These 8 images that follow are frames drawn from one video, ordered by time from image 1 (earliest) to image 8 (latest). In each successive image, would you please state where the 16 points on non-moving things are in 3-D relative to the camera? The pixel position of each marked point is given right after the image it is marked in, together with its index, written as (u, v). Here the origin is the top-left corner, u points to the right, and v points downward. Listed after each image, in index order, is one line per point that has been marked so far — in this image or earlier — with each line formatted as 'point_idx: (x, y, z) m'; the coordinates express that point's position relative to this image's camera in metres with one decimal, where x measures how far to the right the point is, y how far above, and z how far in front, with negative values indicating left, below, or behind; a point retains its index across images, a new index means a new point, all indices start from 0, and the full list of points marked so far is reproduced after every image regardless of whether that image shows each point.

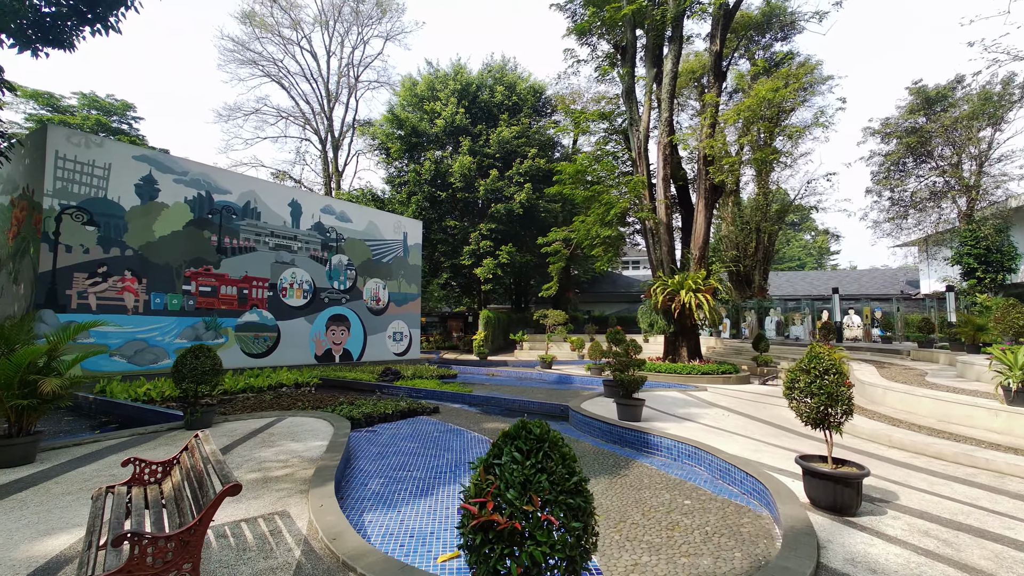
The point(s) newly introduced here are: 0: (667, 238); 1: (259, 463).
0: (+4.4, +1.4, +12.6) m
1: (-2.2, -1.5, +3.8) m
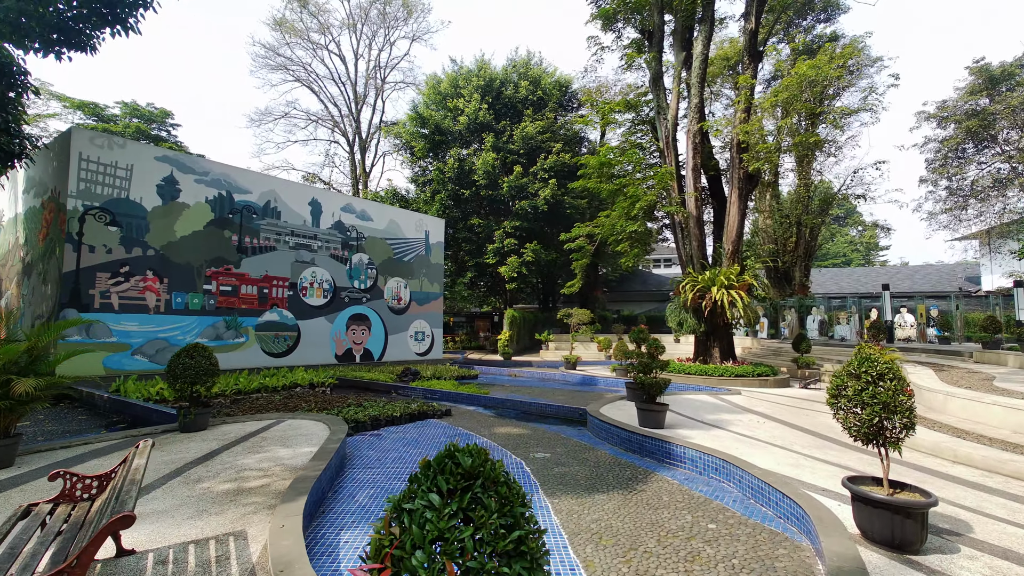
0: (+4.9, +1.5, +11.9) m
1: (-2.2, -1.5, +3.6) m
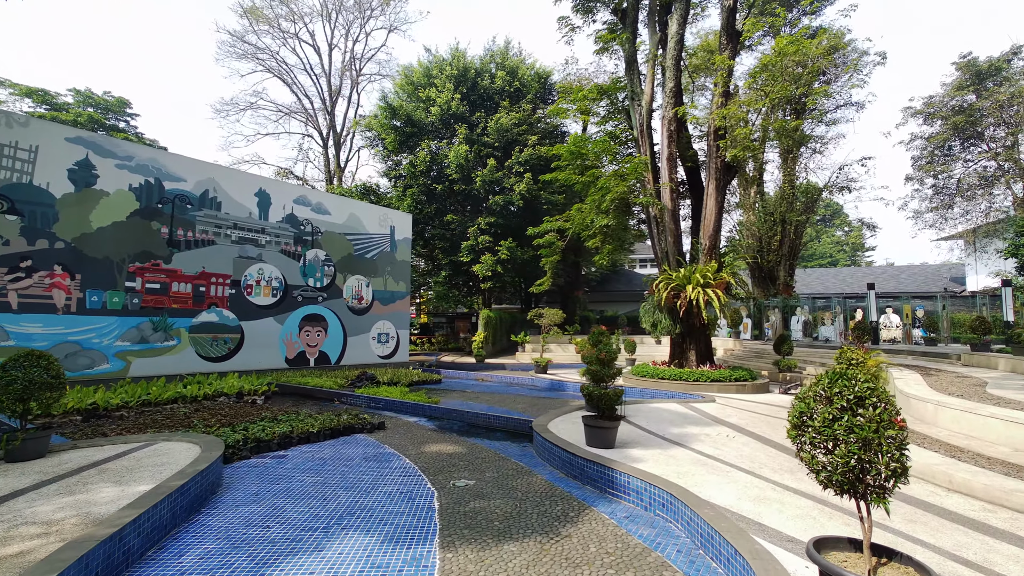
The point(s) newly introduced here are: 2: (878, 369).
0: (+4.0, +1.5, +11.1) m
1: (-3.0, -1.4, +2.7) m
2: (+1.8, -0.4, +2.2) m
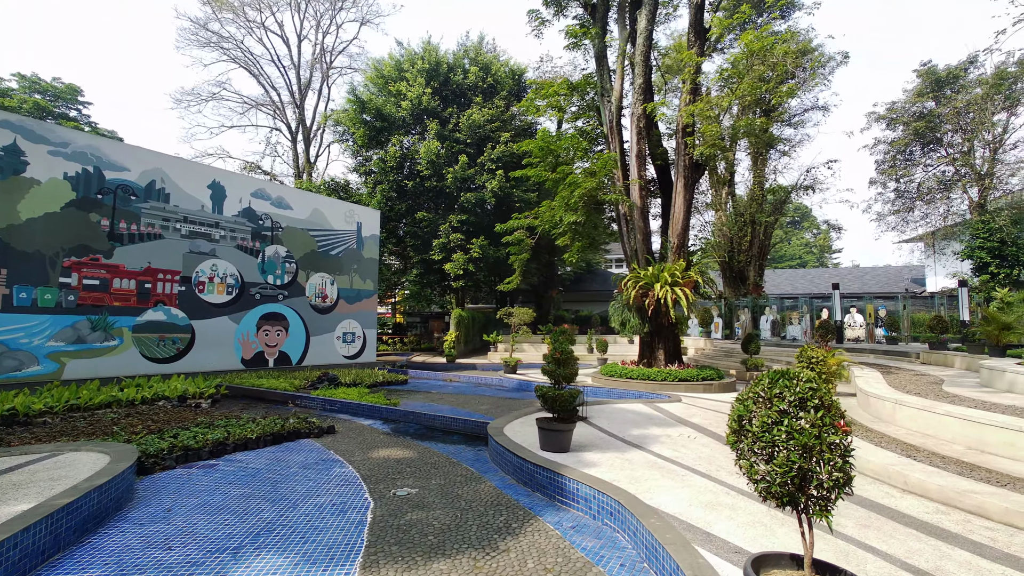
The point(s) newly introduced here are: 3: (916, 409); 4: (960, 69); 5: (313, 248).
0: (+3.2, +1.6, +11.0) m
1: (-3.4, -1.4, +2.3) m
2: (+1.4, -0.4, +2.0) m
3: (+5.1, -1.5, +5.7) m
4: (+17.1, +8.4, +17.2) m
5: (-5.9, +1.2, +13.4) m
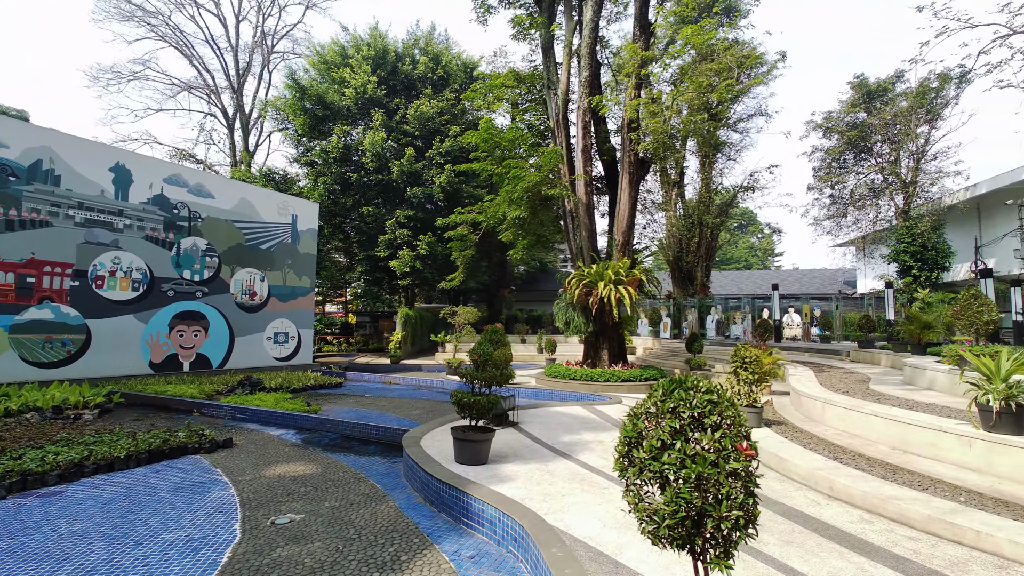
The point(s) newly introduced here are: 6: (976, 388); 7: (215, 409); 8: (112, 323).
0: (+1.8, +1.6, +10.8) m
1: (-4.0, -1.3, +1.5) m
2: (+0.8, -0.3, +1.6) m
3: (+4.2, -1.5, +5.7) m
4: (+15.2, +8.3, +18.2) m
5: (-7.5, +1.3, +12.4) m
6: (+4.4, -0.9, +4.3) m
7: (-5.0, -2.0, +7.6) m
8: (-8.6, -0.7, +9.7) m
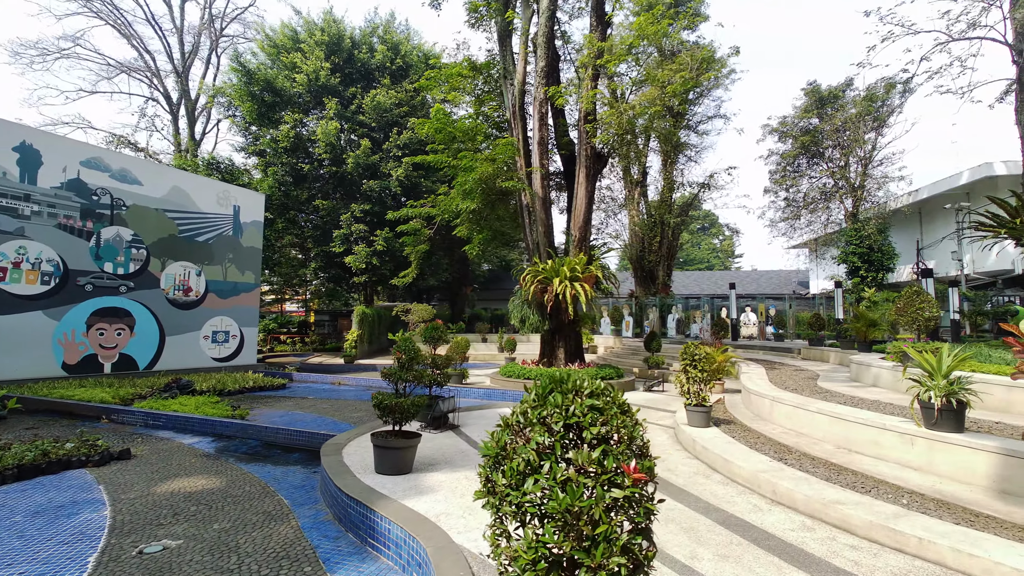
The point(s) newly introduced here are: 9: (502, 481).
0: (+0.7, +1.7, +10.5) m
1: (-4.4, -1.2, +0.8) m
2: (+0.3, -0.3, +1.3) m
3: (+3.4, -1.5, +5.6) m
4: (+13.6, +8.3, +18.8) m
5: (-8.6, +1.4, +11.4) m
6: (+3.8, -0.9, +4.2) m
7: (-5.9, -1.9, +6.9) m
8: (-9.6, -0.6, +8.7) m
9: (0.0, -0.5, +1.2) m
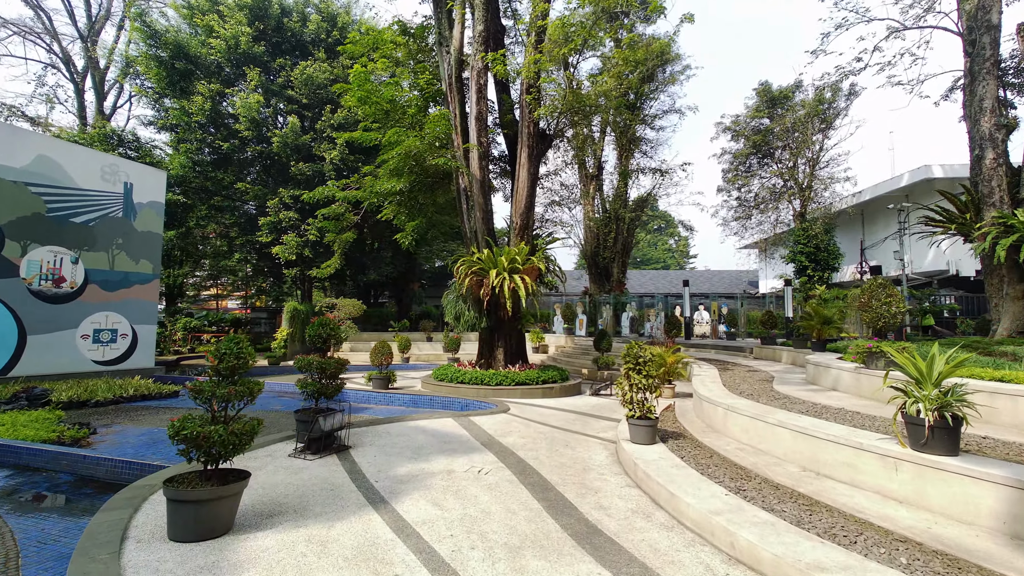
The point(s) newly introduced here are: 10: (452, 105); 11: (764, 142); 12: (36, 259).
0: (-0.6, +1.8, +9.4) m
1: (-4.9, -1.0, -0.7) m
2: (-0.3, -0.1, +0.2) m
3: (+2.5, -1.4, +4.7) m
4: (+11.6, +8.4, +18.7) m
5: (-10.1, +1.6, +9.5) m
6: (+2.9, -0.8, +3.3) m
7: (-6.9, -1.7, +5.2) m
8: (-10.8, -0.4, +6.7) m
9: (-0.6, -0.4, +0.1) m
10: (-1.3, +3.9, +9.6) m
11: (+10.5, +6.3, +18.7) m
12: (-10.0, +0.6, +9.5) m
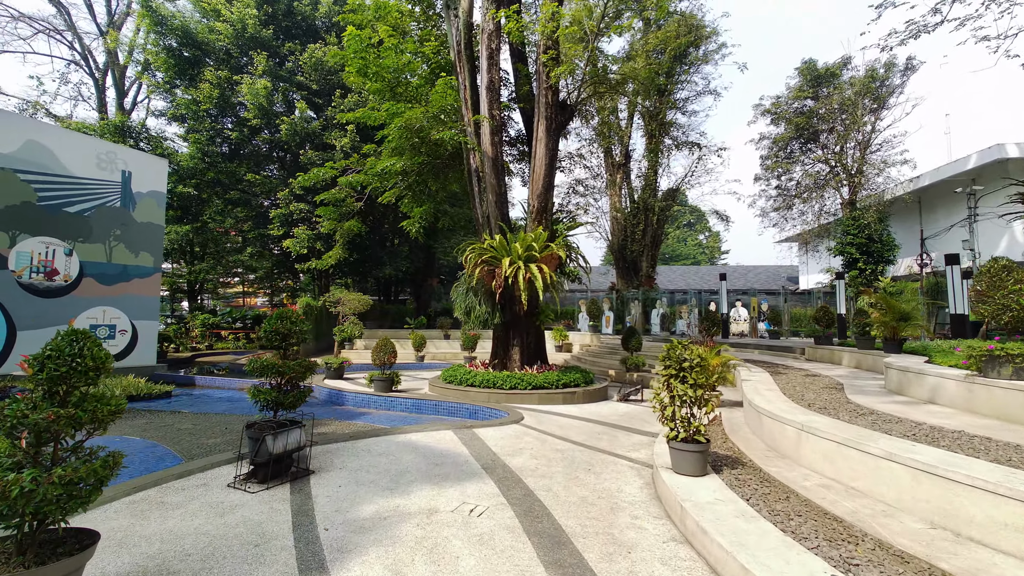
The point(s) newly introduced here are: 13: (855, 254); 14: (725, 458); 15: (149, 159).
0: (-0.3, +2.0, +8.3) m
1: (-5.2, -0.9, -1.5) m
2: (-0.5, 0.0, -0.8) m
3: (+2.5, -1.2, +3.5) m
4: (+12.4, +8.6, +17.0) m
5: (-9.7, +1.8, +9.0) m
6: (+2.9, -0.6, +2.1) m
7: (-6.8, -1.6, +4.5) m
8: (-10.6, -0.3, +6.3) m
9: (-0.8, -0.3, -0.9) m
10: (-1.0, +4.0, +8.6) m
11: (+11.3, +6.5, +17.0) m
12: (-9.7, +0.8, +9.0) m
13: (+12.8, +1.3, +16.7) m
14: (+1.9, -1.5, +4.1) m
15: (-9.0, +3.1, +11.0) m
